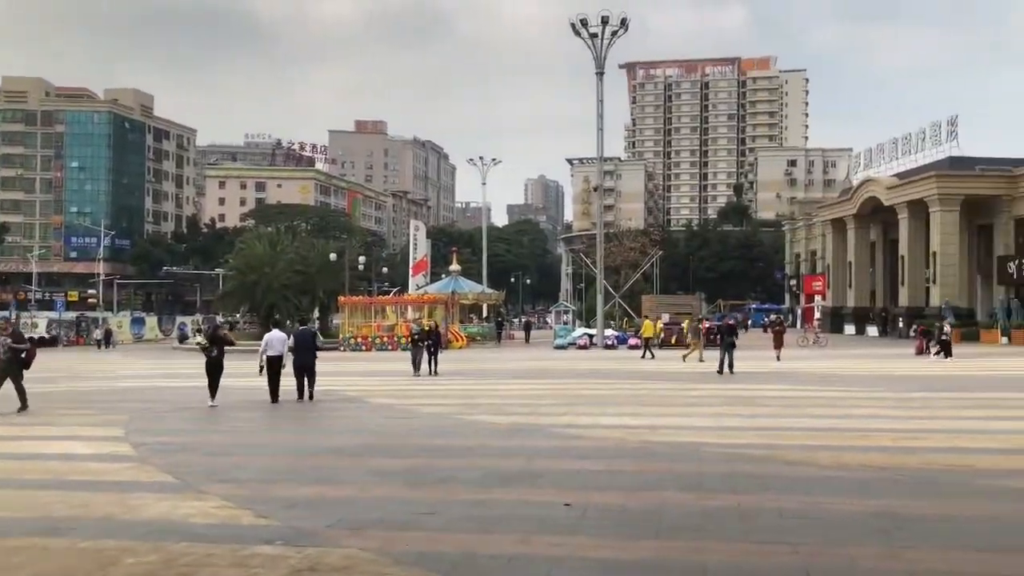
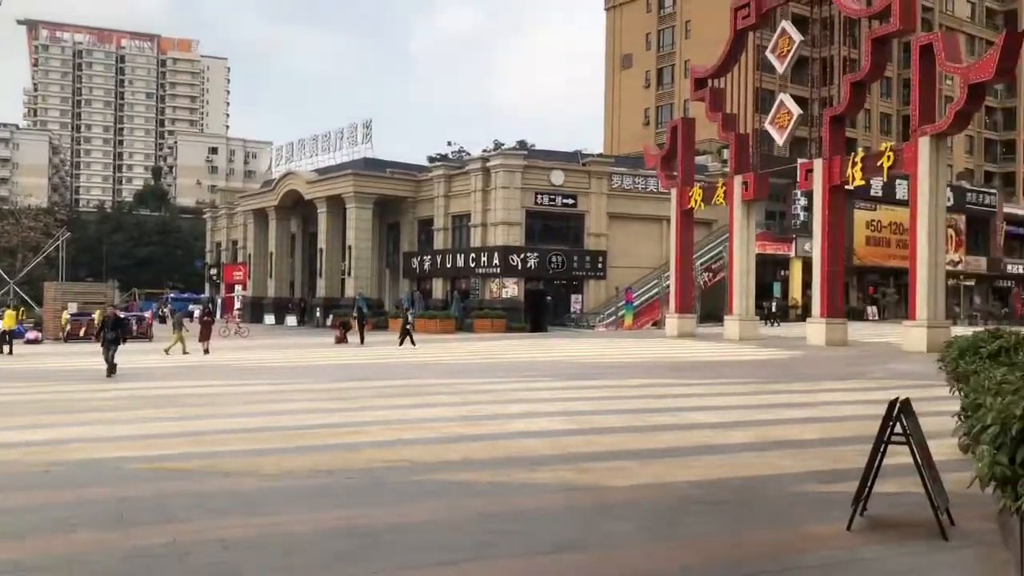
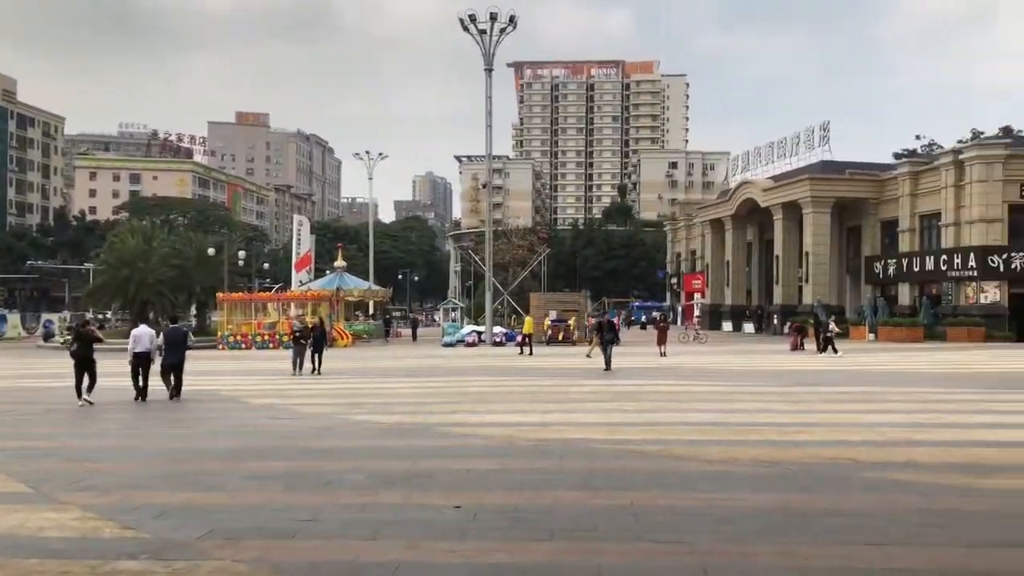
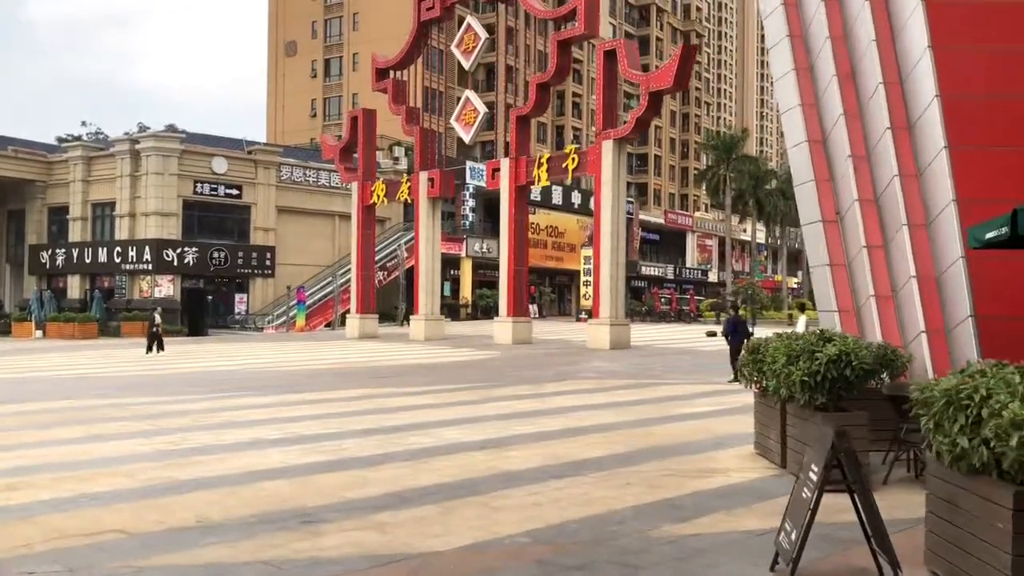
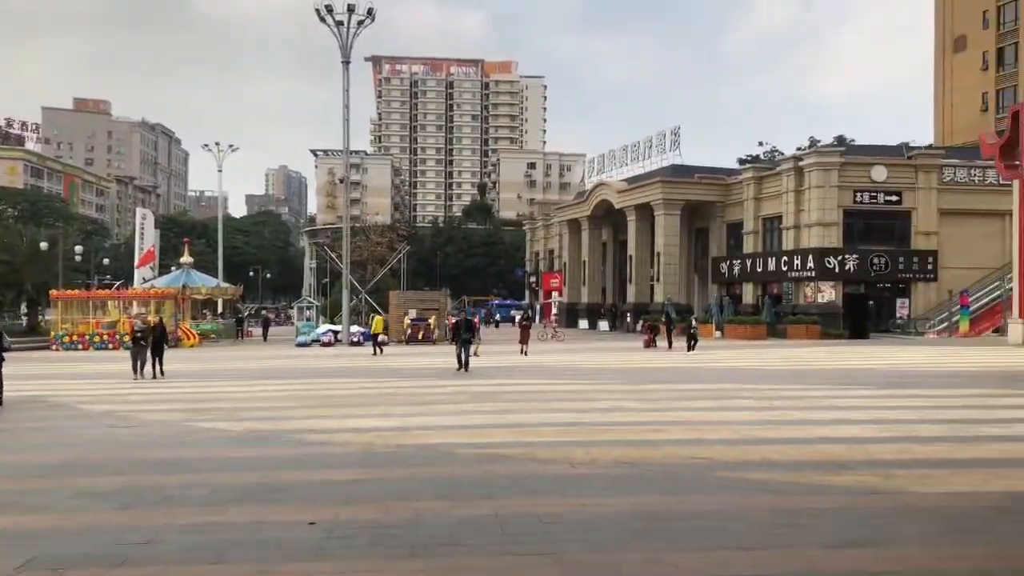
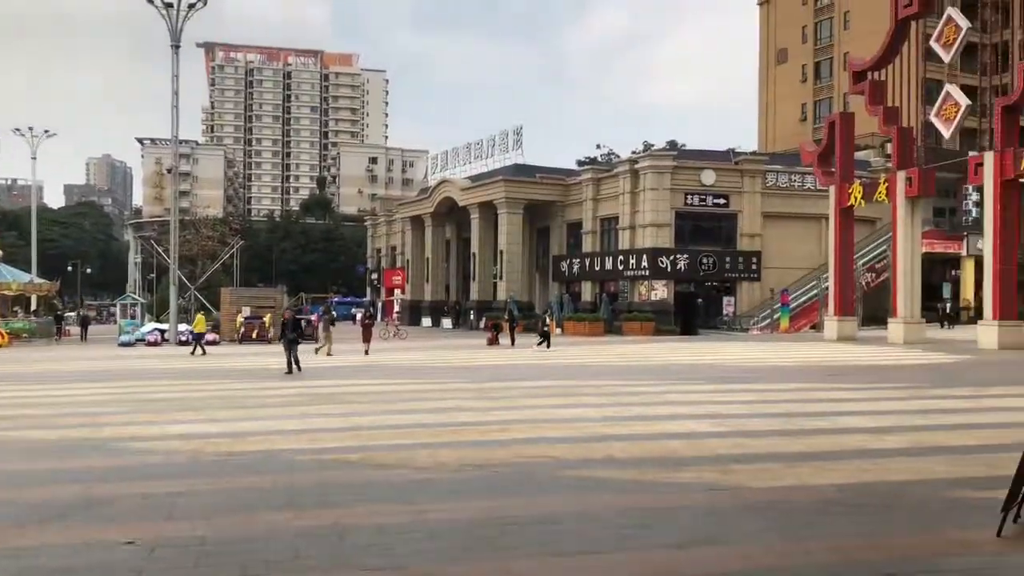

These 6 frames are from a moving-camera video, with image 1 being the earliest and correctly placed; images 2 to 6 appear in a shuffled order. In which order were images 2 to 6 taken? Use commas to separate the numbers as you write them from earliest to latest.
3, 5, 6, 2, 4
